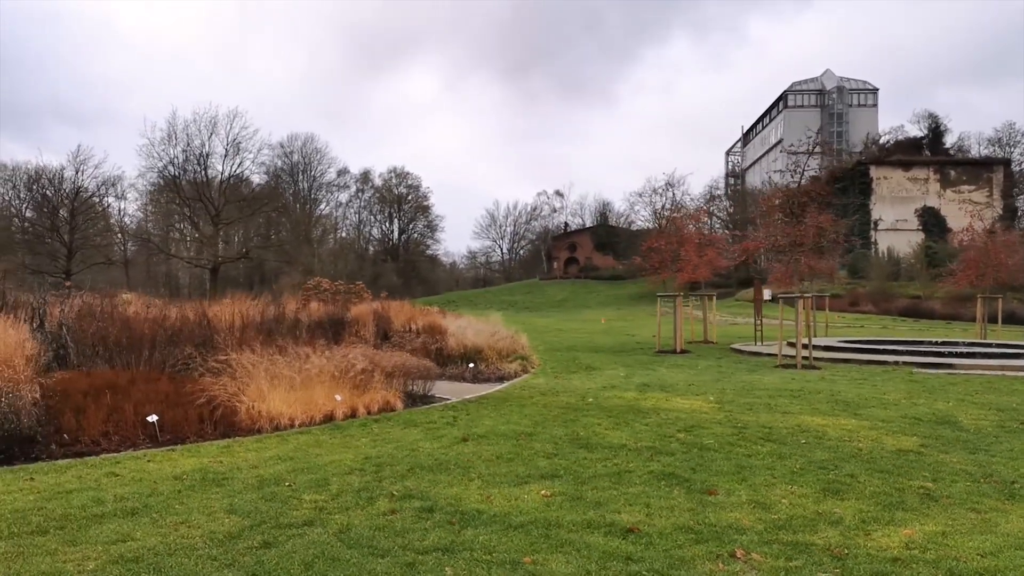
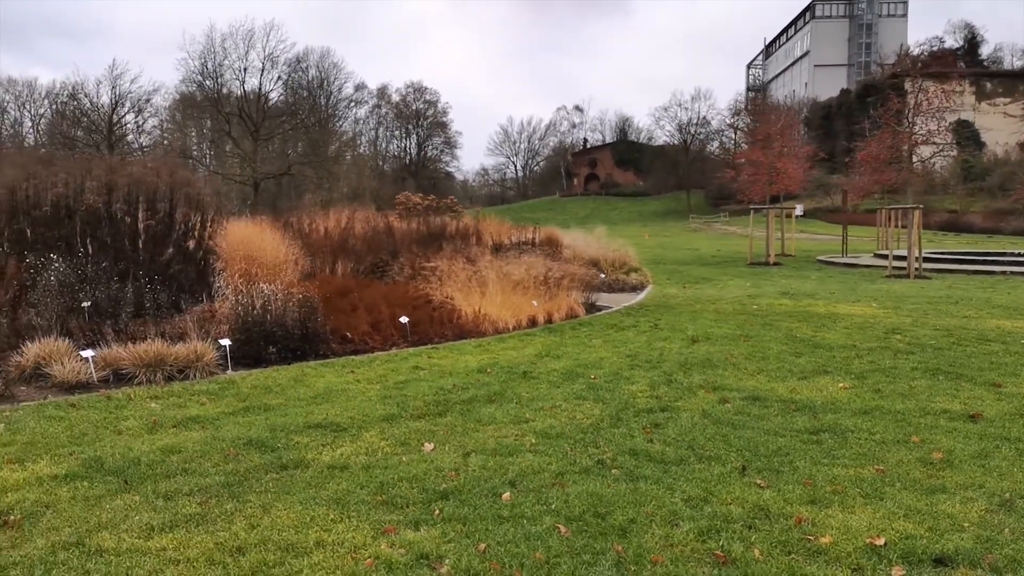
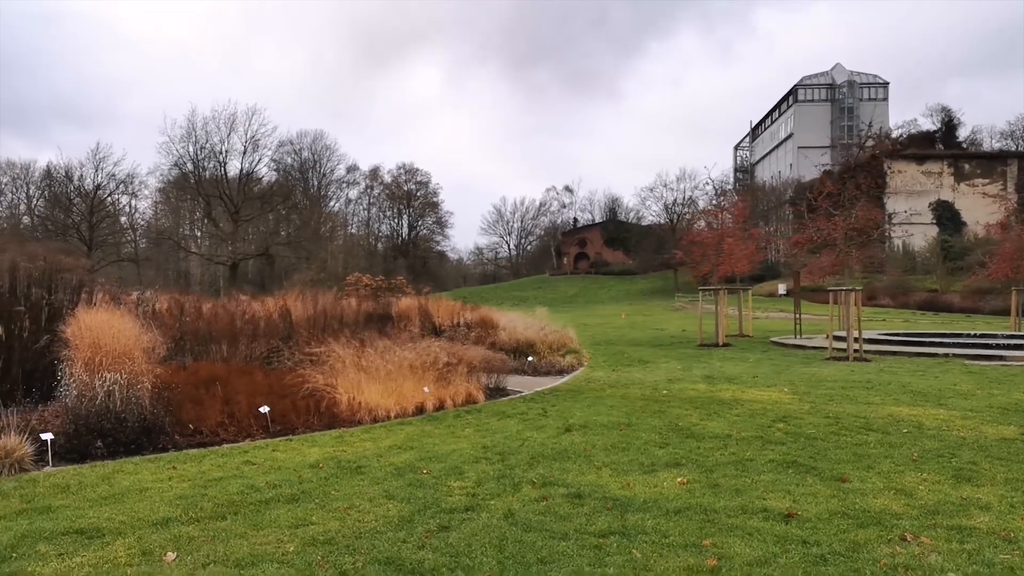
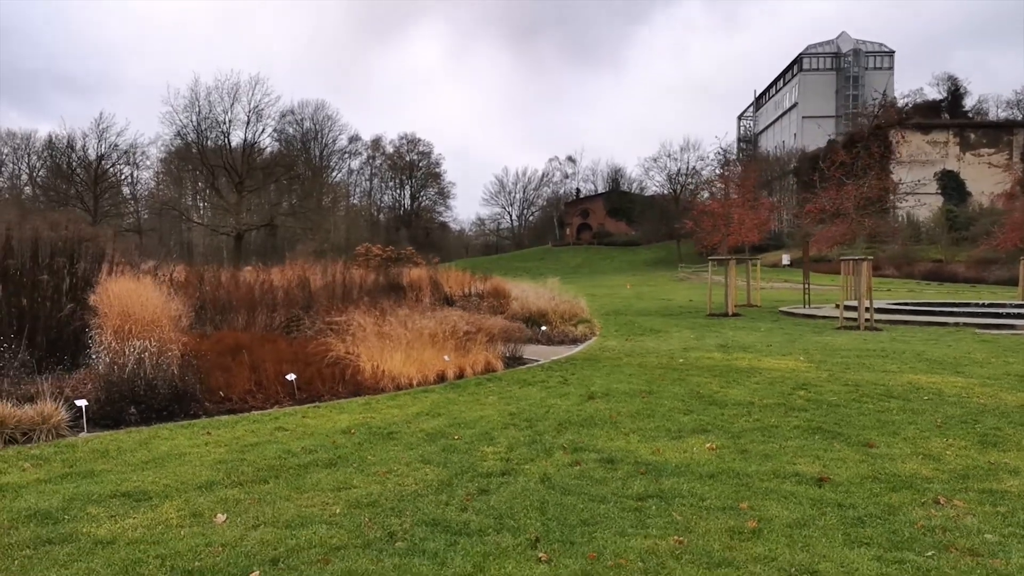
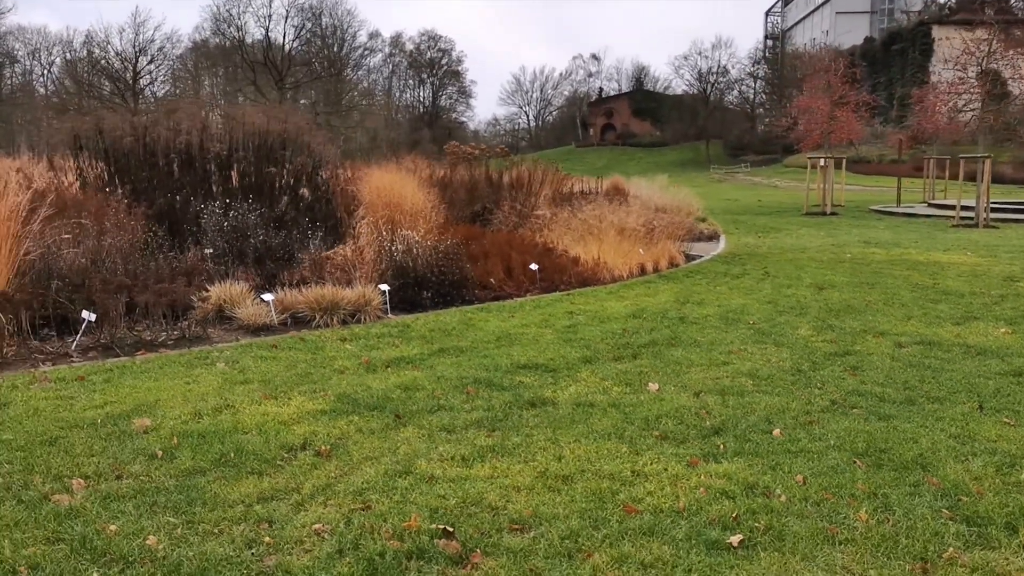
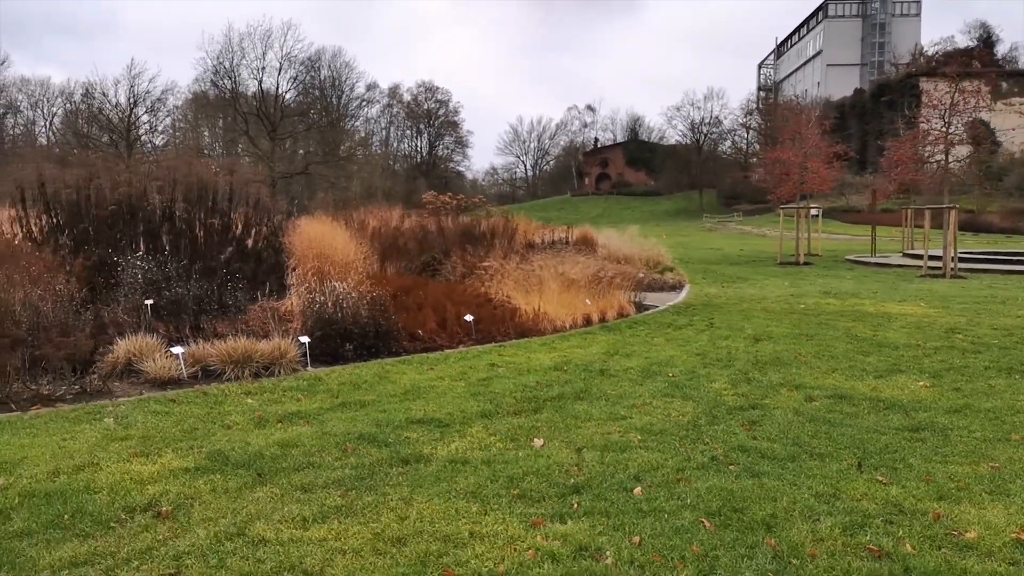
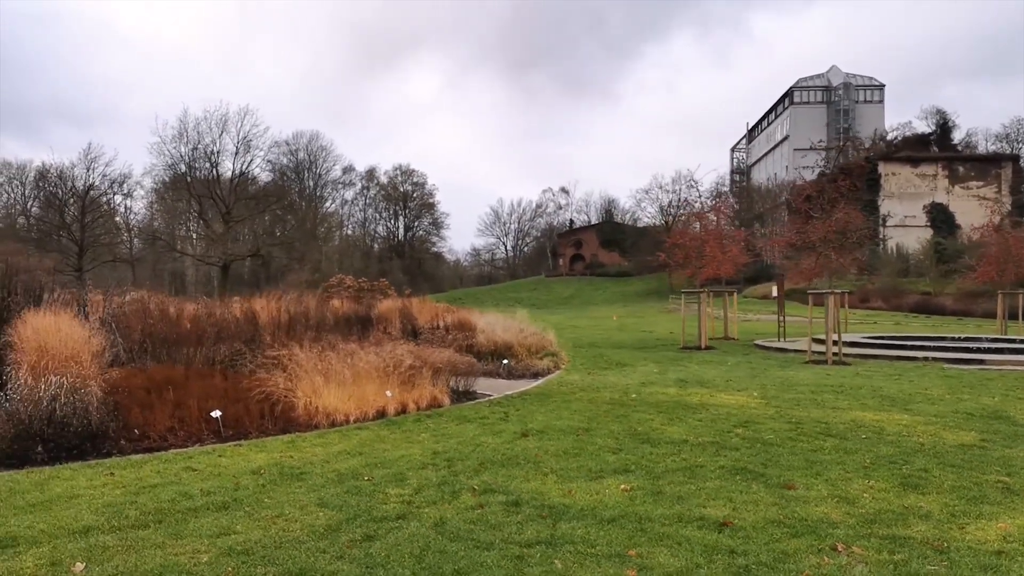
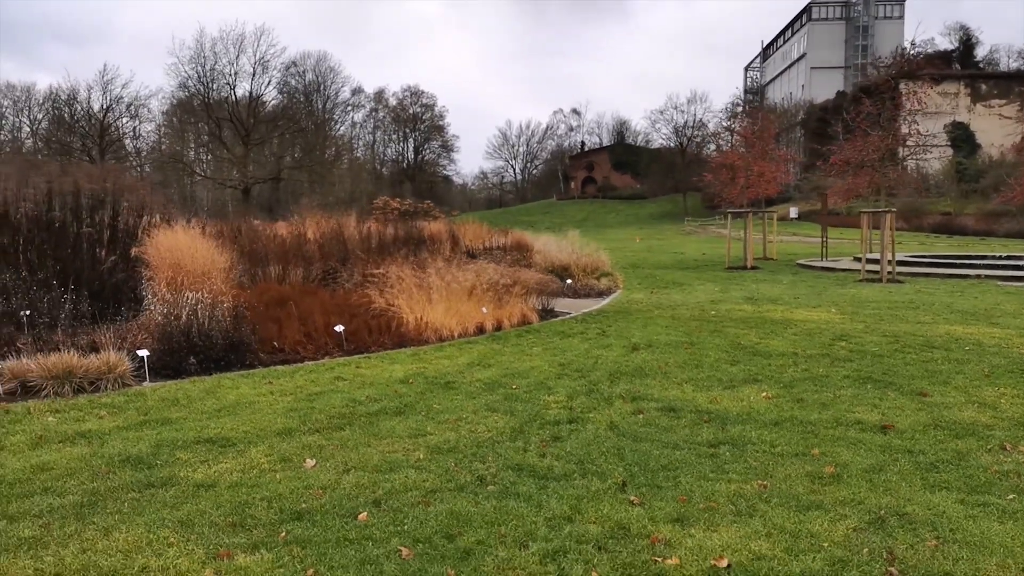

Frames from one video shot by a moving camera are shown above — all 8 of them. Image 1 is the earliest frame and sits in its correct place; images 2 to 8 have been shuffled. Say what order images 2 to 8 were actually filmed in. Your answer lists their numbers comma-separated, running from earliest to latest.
7, 3, 4, 8, 2, 6, 5
